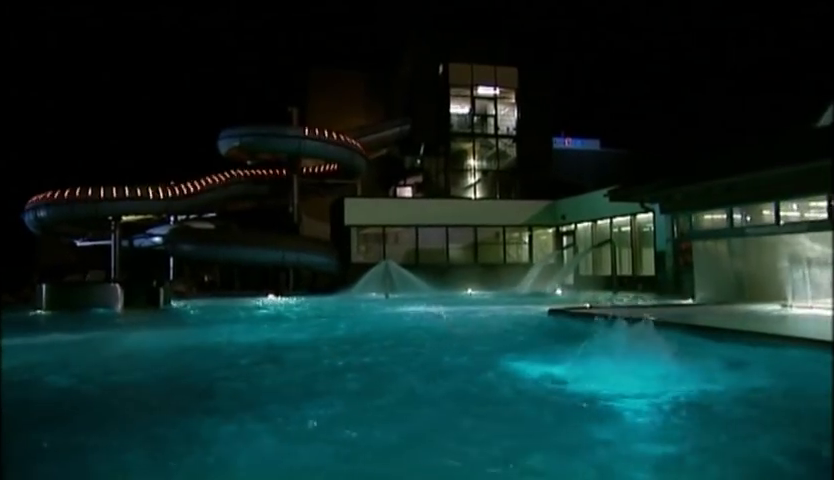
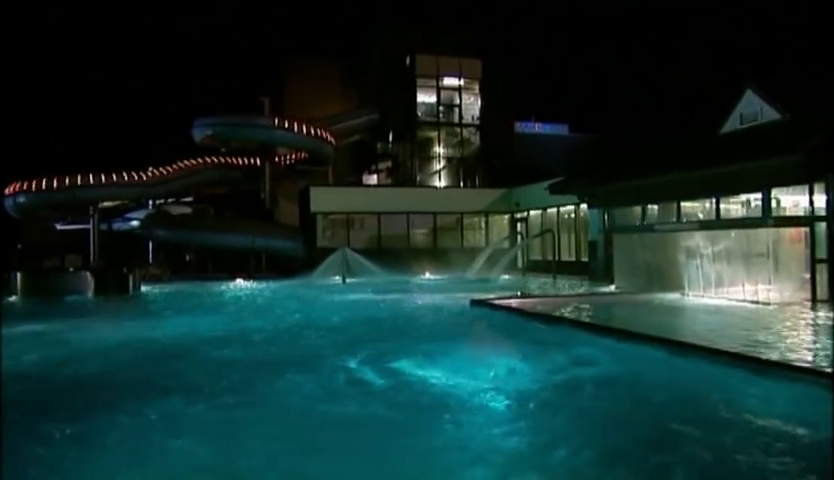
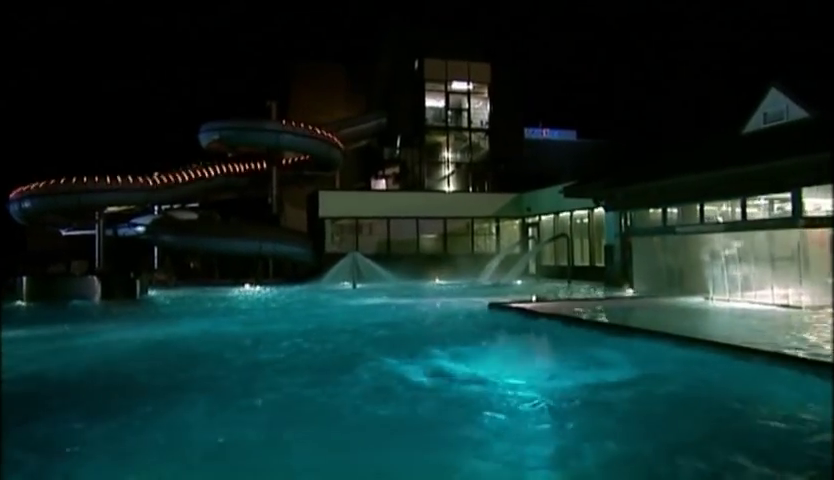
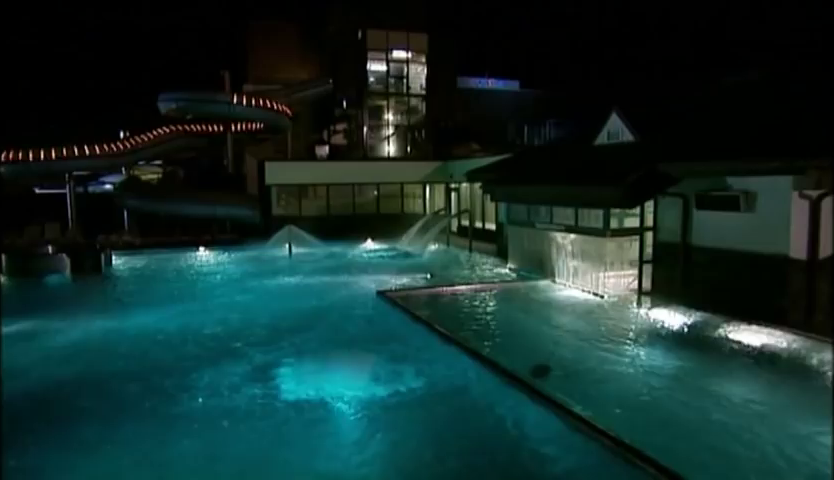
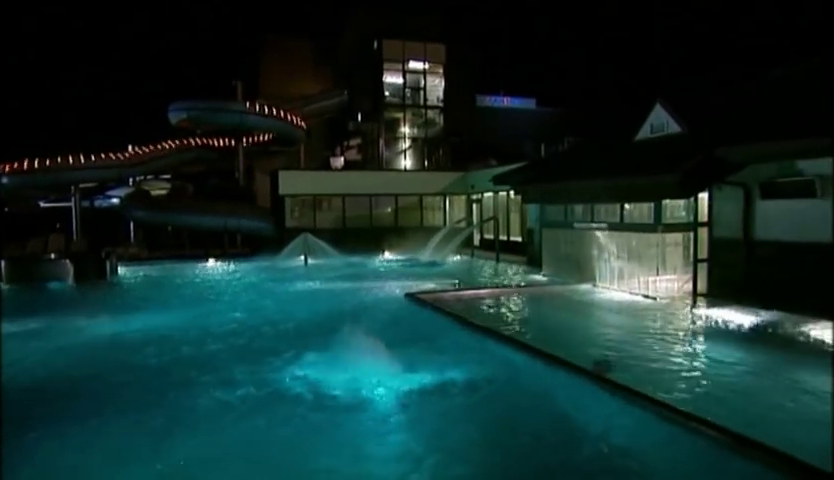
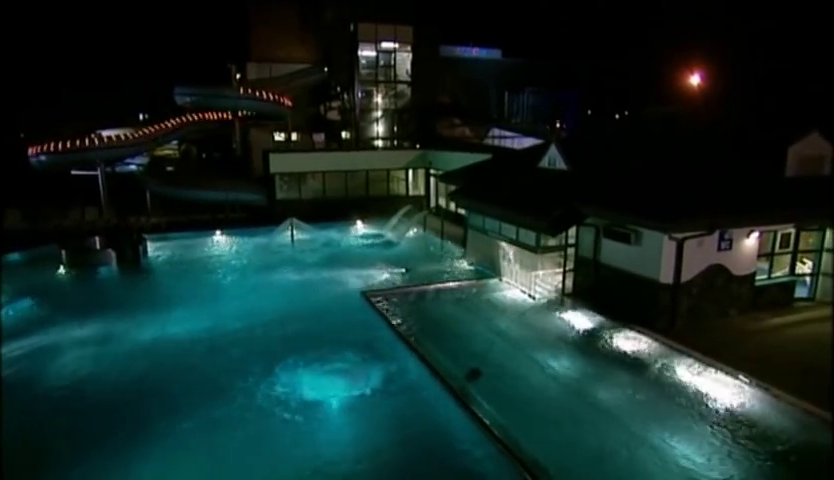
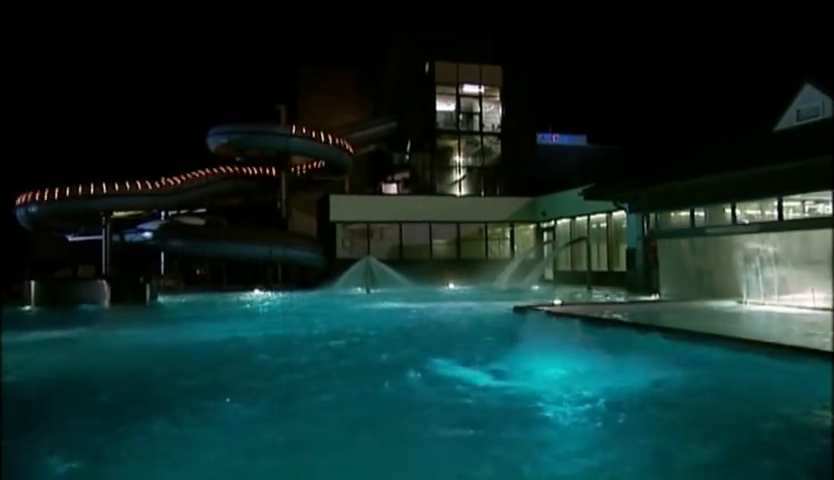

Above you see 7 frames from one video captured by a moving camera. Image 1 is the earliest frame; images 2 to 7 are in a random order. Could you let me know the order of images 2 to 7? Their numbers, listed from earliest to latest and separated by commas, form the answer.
7, 3, 2, 5, 4, 6
